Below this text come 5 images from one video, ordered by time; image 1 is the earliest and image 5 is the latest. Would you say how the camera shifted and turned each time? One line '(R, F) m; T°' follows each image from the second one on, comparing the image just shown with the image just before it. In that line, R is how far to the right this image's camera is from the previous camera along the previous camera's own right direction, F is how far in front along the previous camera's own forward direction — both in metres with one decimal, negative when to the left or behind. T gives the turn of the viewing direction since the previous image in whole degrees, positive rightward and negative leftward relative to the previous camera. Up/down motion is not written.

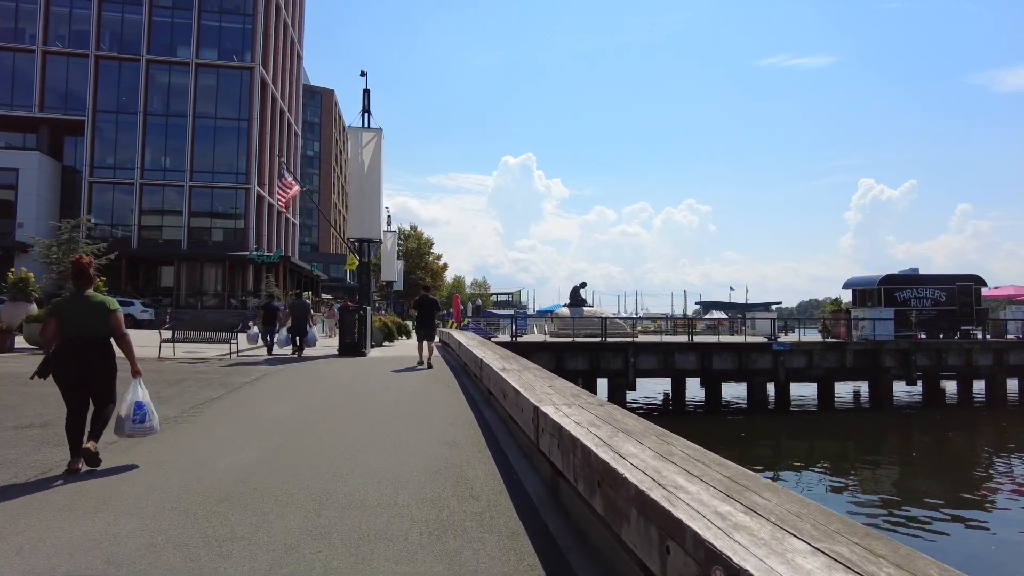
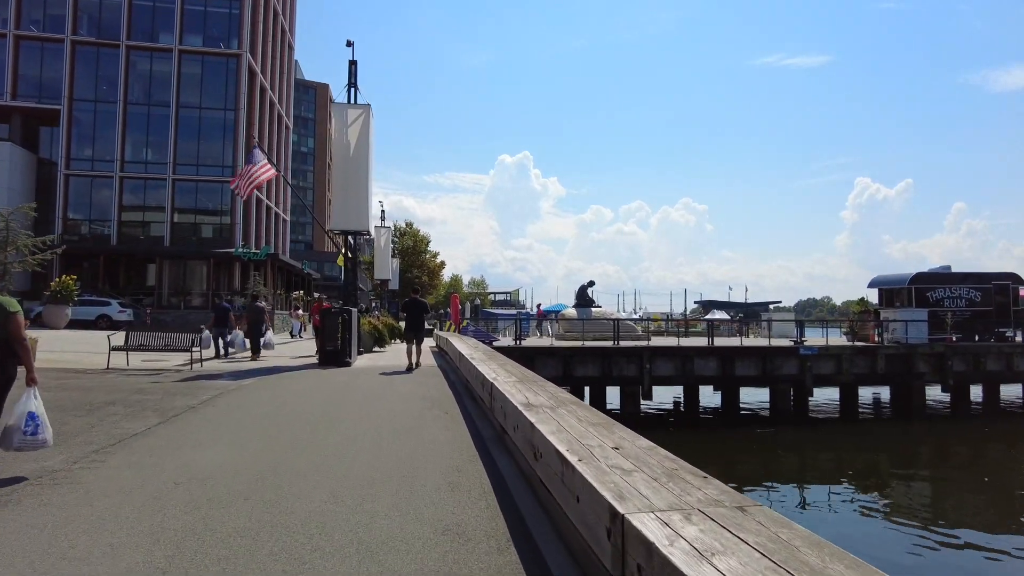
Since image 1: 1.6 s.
(-0.2, +2.1) m; 0°
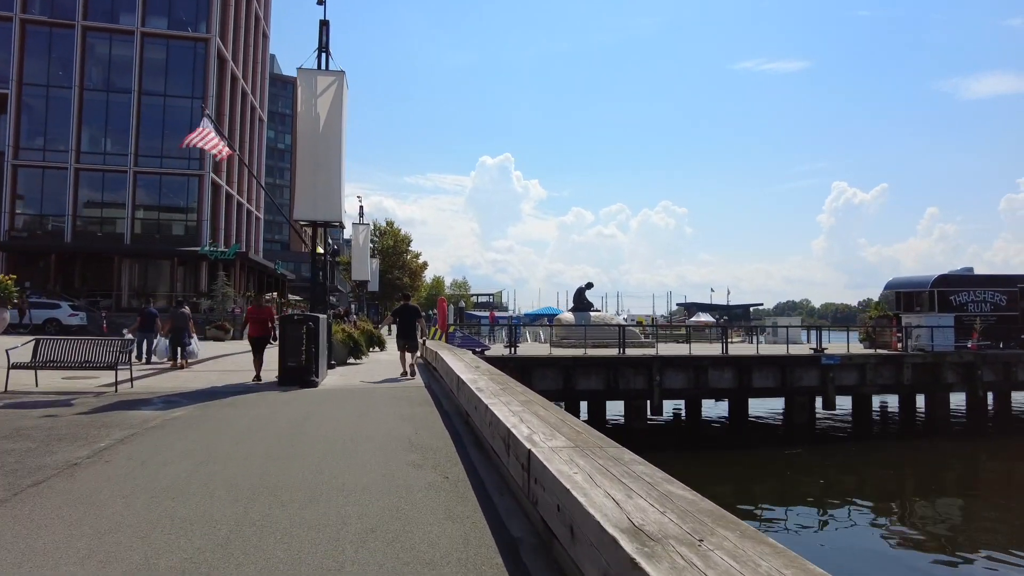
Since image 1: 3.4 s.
(-0.4, +2.4) m; +2°
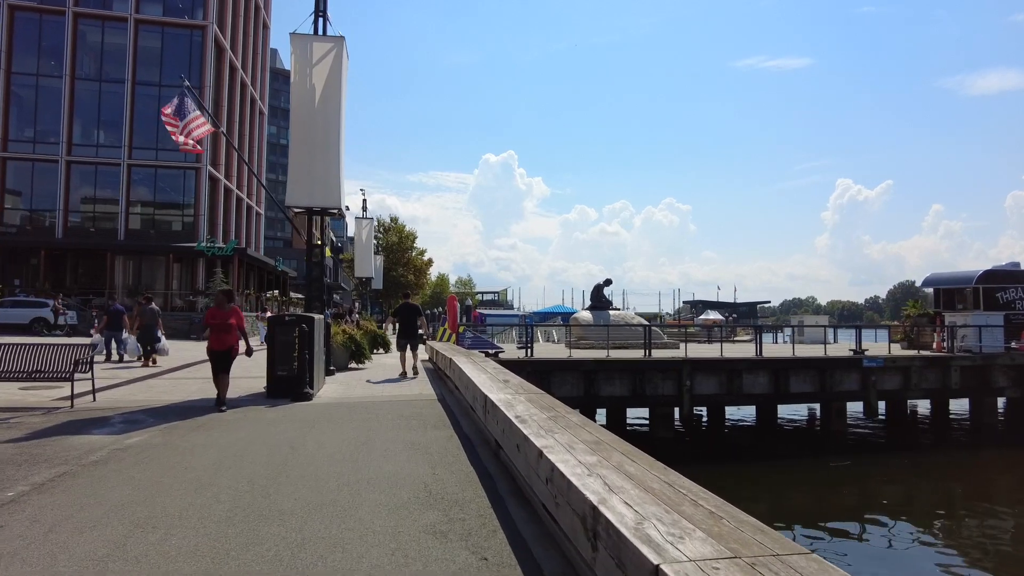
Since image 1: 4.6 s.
(-0.3, +1.6) m; 0°
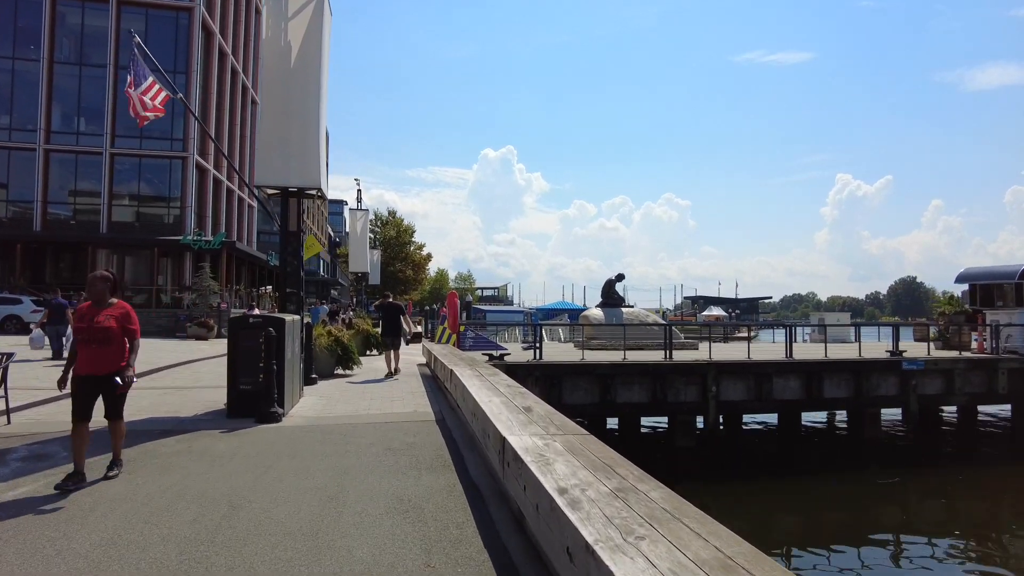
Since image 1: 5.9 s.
(-0.2, +1.7) m; 0°
